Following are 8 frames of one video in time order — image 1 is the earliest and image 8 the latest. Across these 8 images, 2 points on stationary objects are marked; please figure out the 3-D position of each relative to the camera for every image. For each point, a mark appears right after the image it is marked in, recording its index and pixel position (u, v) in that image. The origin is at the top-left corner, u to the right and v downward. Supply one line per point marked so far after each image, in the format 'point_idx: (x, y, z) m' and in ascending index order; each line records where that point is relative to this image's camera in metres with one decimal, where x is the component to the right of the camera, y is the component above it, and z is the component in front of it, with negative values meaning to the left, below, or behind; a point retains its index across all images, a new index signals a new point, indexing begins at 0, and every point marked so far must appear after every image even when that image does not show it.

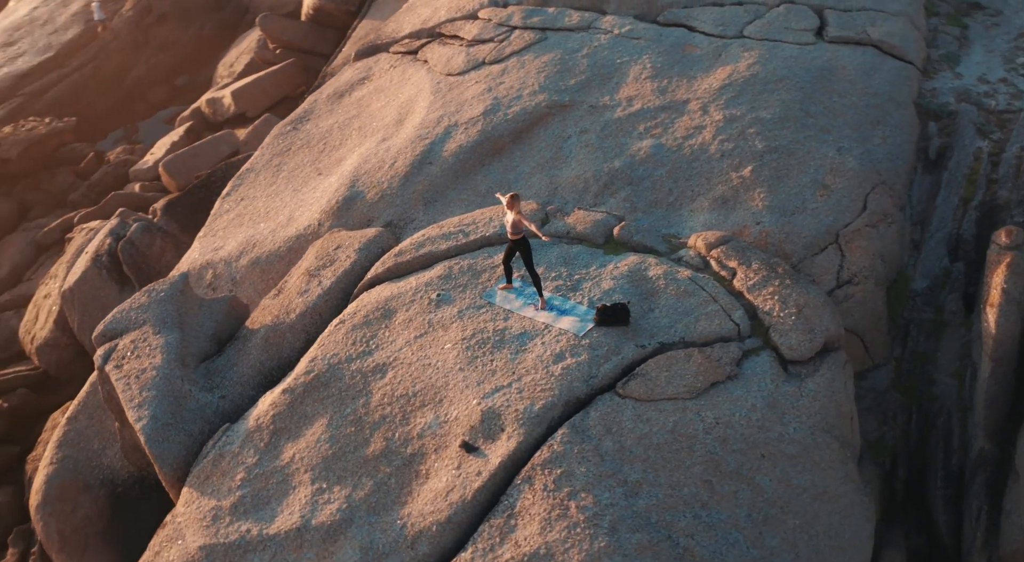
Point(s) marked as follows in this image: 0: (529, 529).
0: (+0.1, -1.3, +3.7) m
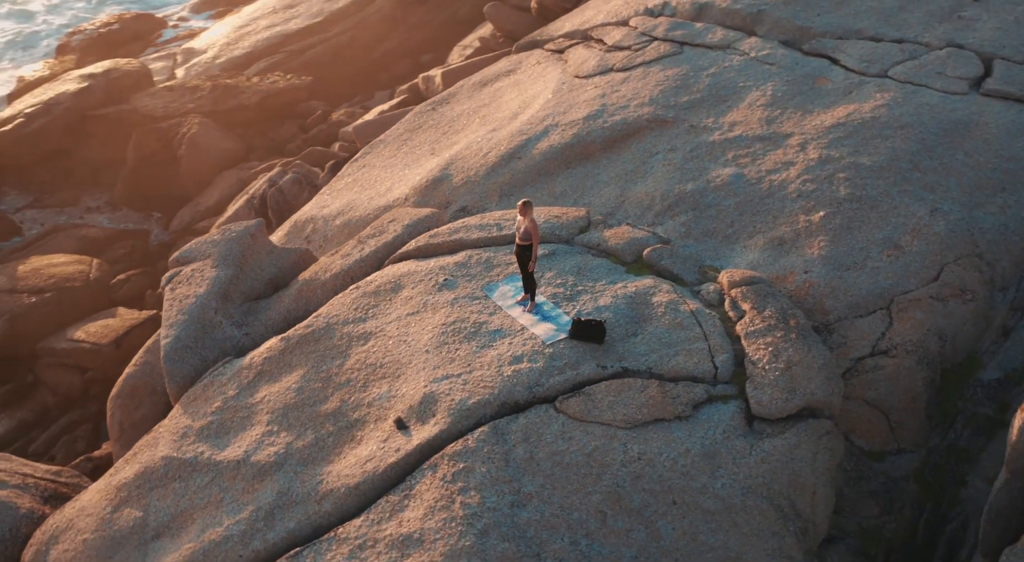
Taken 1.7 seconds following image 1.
0: (-0.5, -1.3, +3.7) m
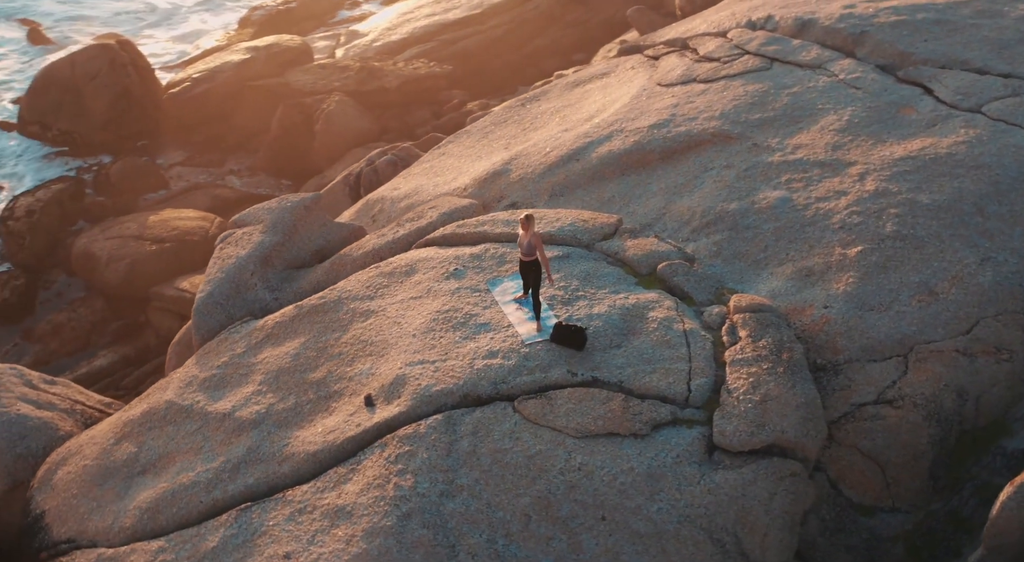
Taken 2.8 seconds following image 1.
0: (-0.9, -1.1, +3.8) m
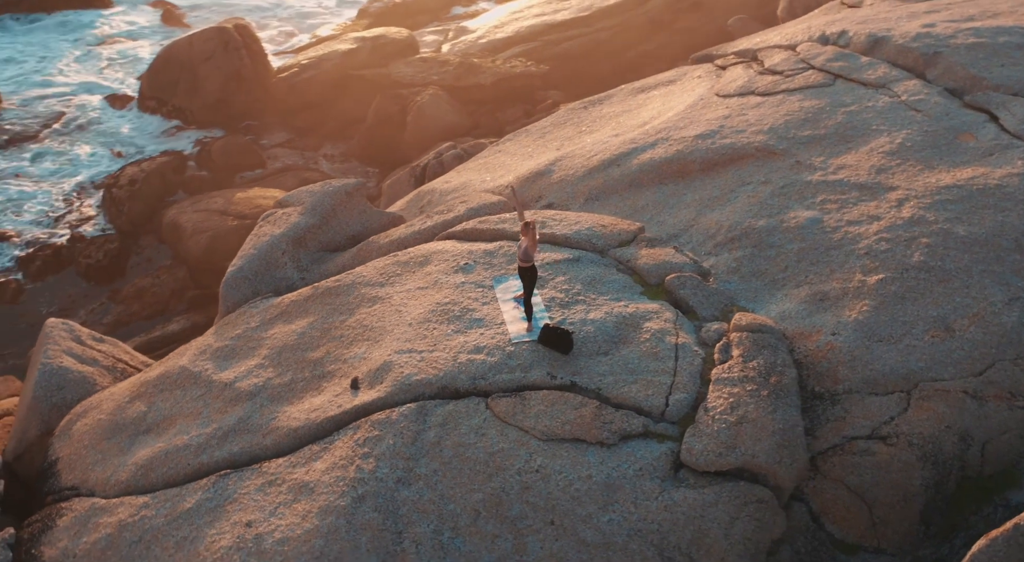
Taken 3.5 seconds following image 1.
0: (-1.1, -1.0, +3.9) m
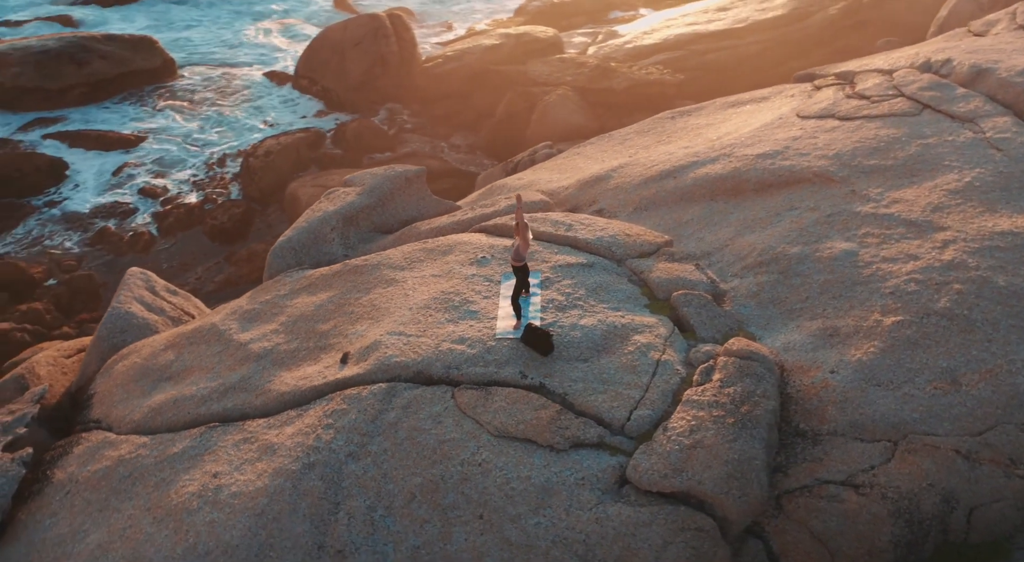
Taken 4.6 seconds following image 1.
0: (-1.3, -0.9, +4.2) m
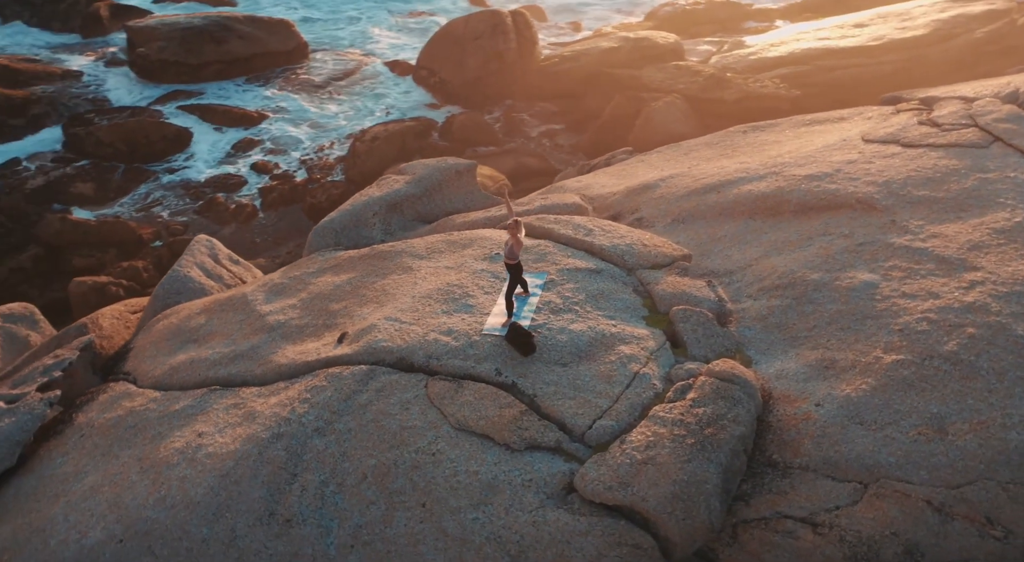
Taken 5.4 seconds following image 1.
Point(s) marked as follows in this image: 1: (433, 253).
0: (-1.5, -0.8, +4.4) m
1: (-0.8, +0.3, +6.6) m
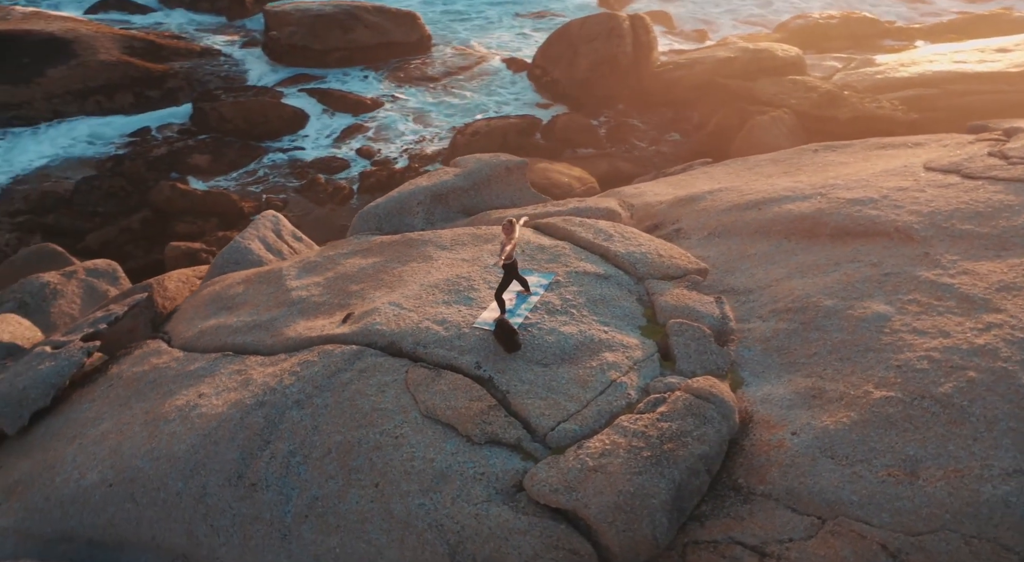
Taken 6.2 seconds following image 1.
0: (-1.7, -0.6, +4.8) m
1: (-0.6, +0.4, +6.9) m
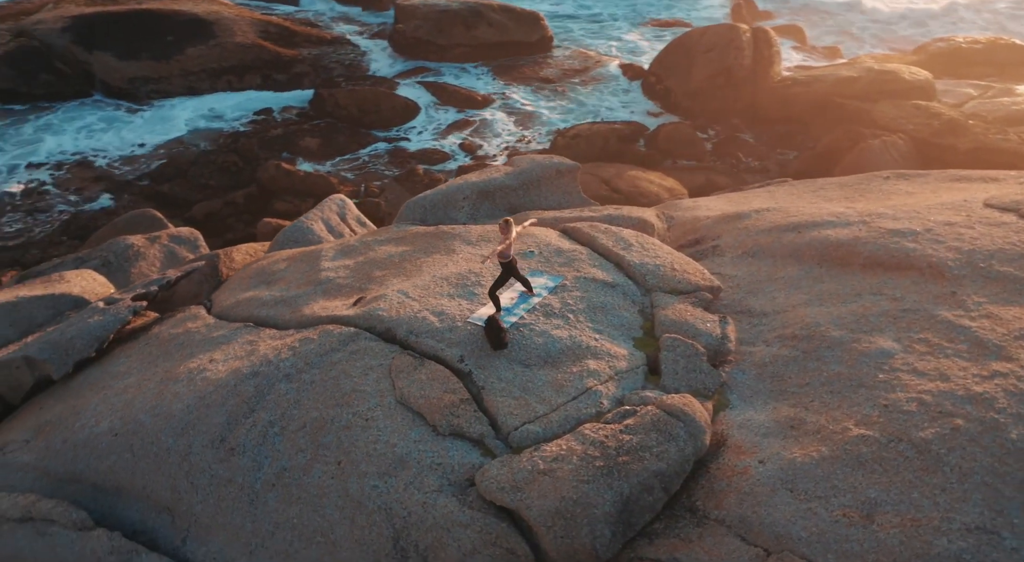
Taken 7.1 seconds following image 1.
0: (-1.8, -0.5, +5.2) m
1: (-0.3, +0.4, +7.1) m
